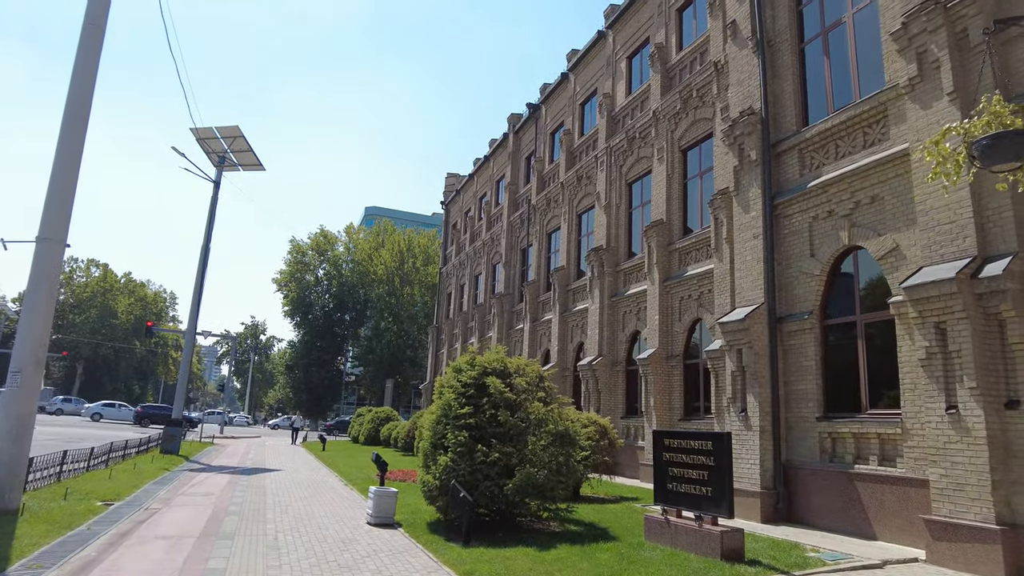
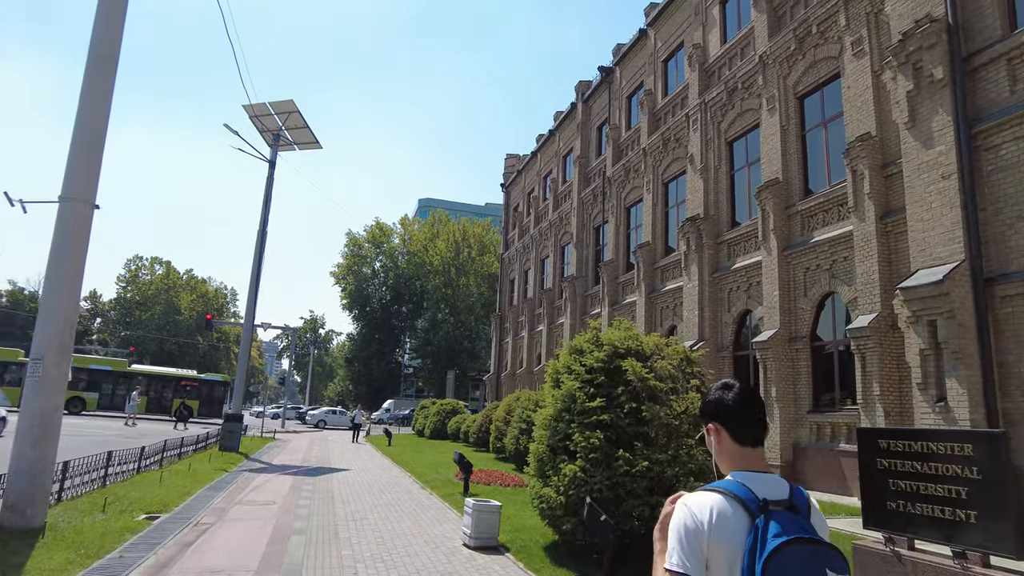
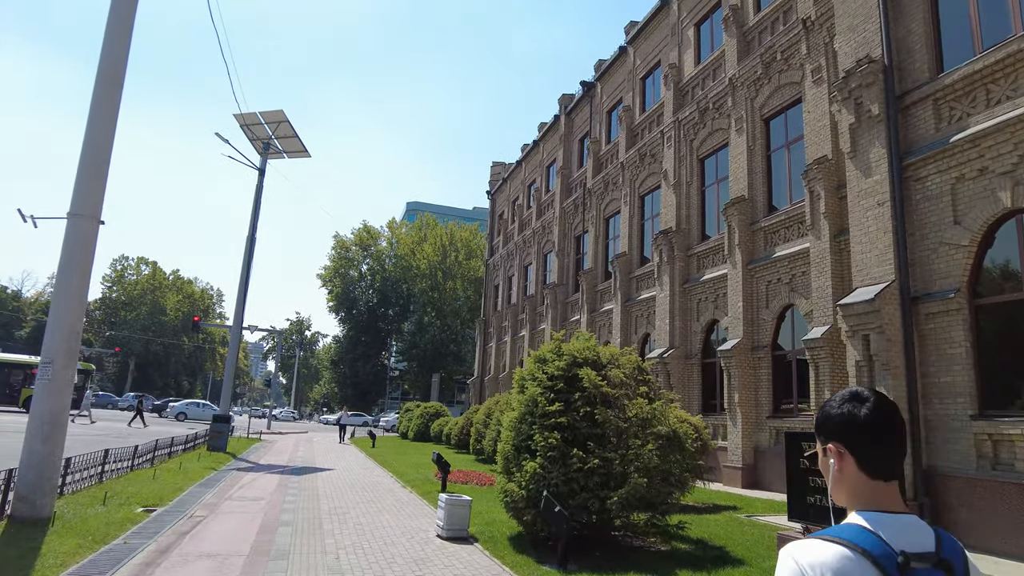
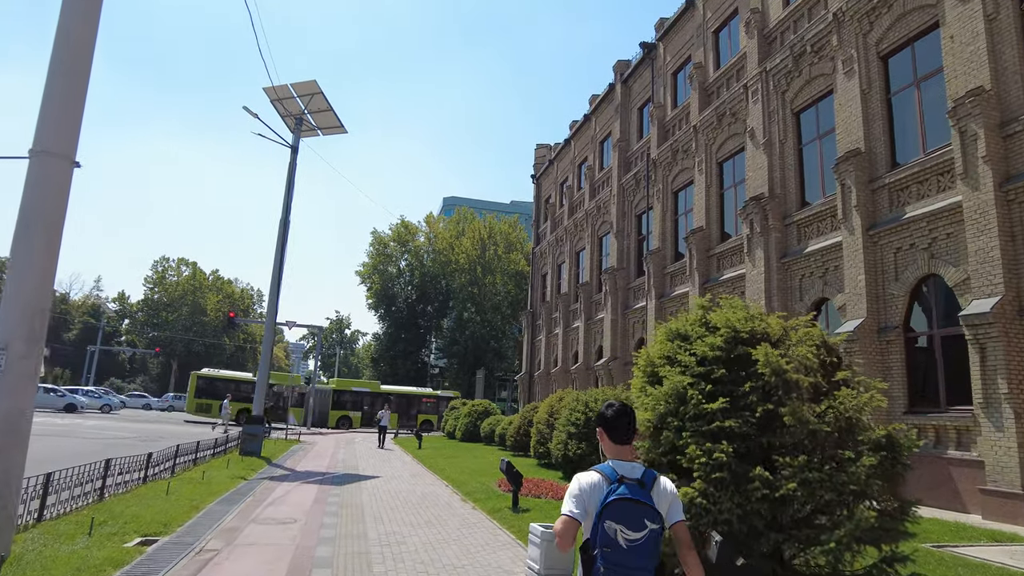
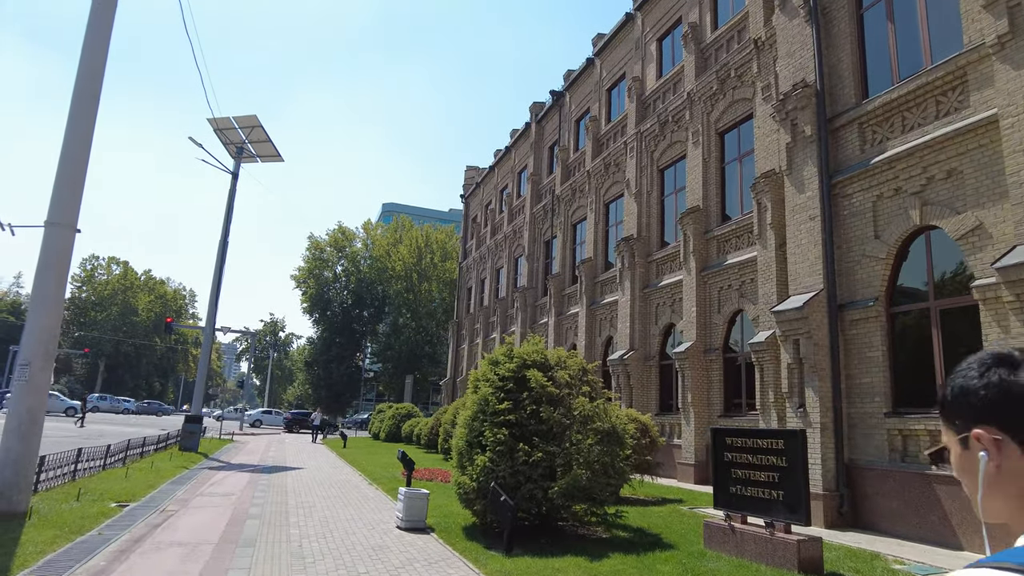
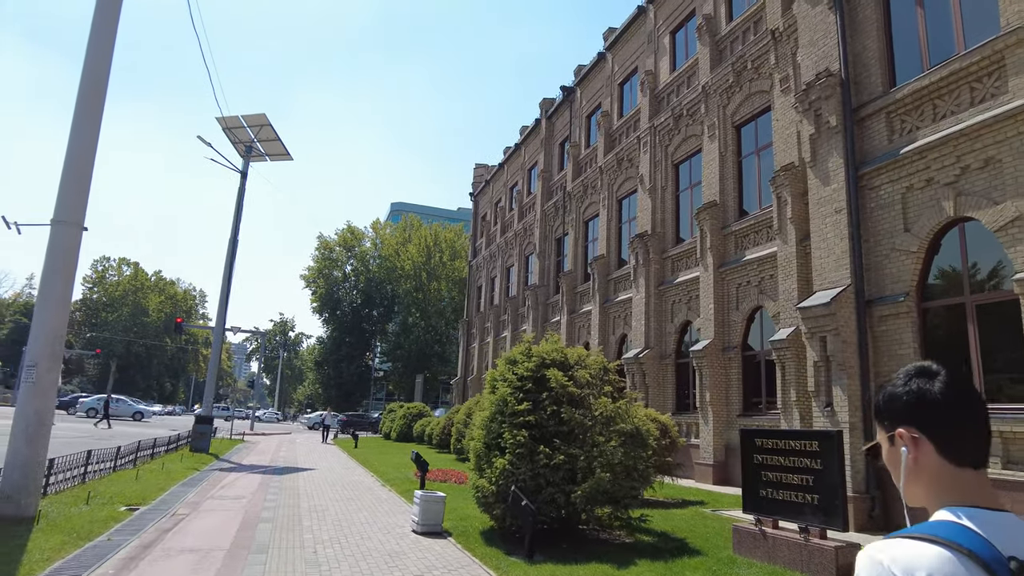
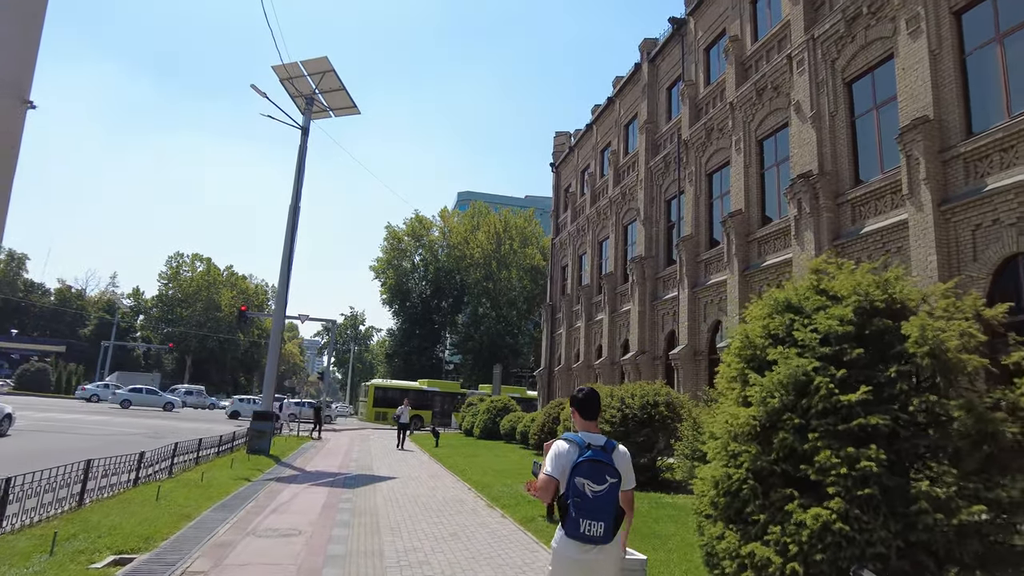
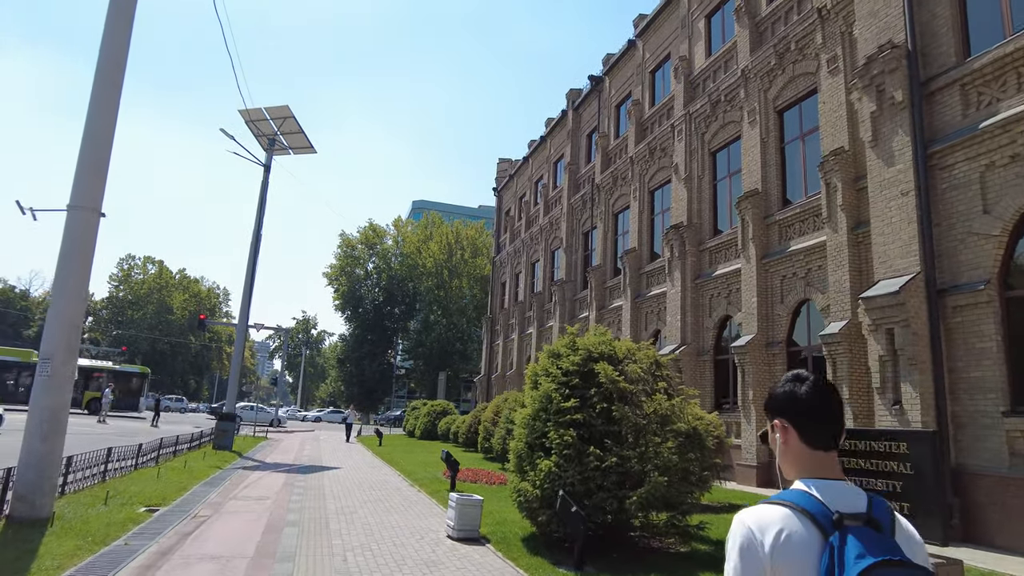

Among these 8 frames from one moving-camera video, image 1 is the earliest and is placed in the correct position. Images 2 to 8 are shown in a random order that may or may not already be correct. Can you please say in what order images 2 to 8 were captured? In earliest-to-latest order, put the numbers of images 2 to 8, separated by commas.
5, 6, 3, 8, 2, 4, 7
